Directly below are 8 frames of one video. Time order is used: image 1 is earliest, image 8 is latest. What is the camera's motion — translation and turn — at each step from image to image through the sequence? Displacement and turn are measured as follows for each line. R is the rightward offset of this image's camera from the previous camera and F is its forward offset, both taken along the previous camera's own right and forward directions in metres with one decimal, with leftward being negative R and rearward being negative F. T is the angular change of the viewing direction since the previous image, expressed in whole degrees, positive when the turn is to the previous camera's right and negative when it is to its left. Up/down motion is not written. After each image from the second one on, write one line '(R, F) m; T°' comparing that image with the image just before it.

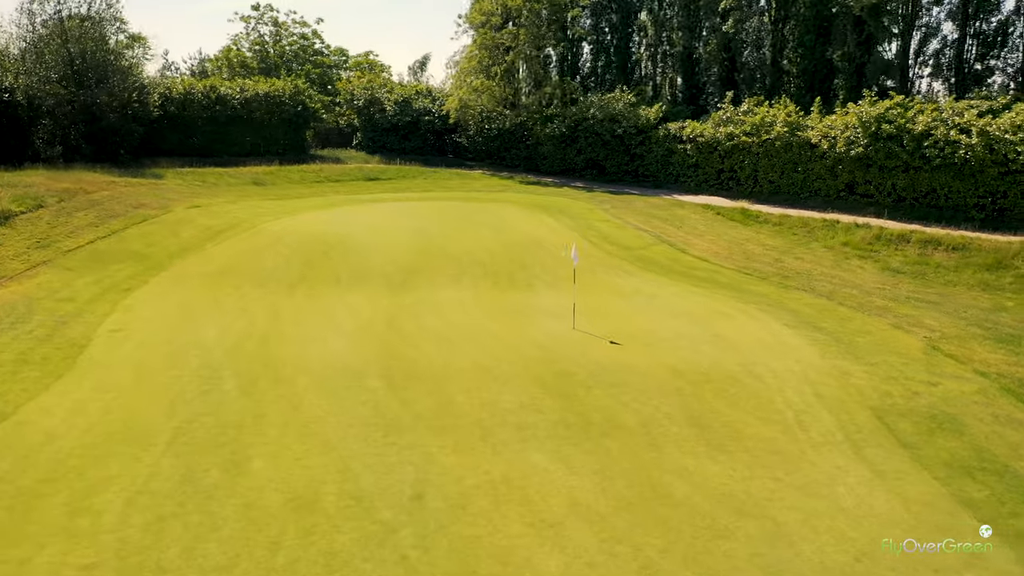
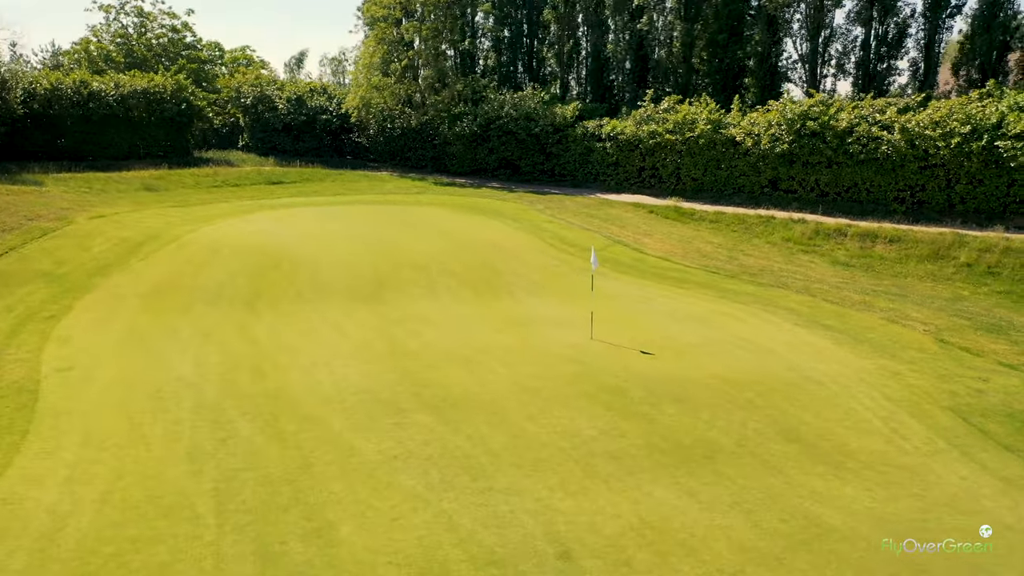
(-1.9, +1.1) m; +10°
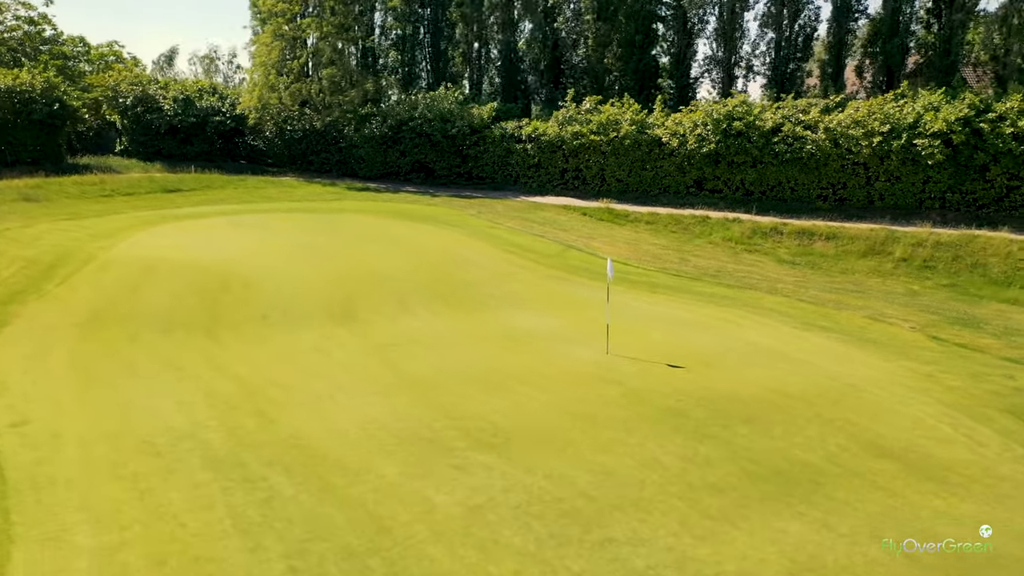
(-1.6, +0.9) m; +9°
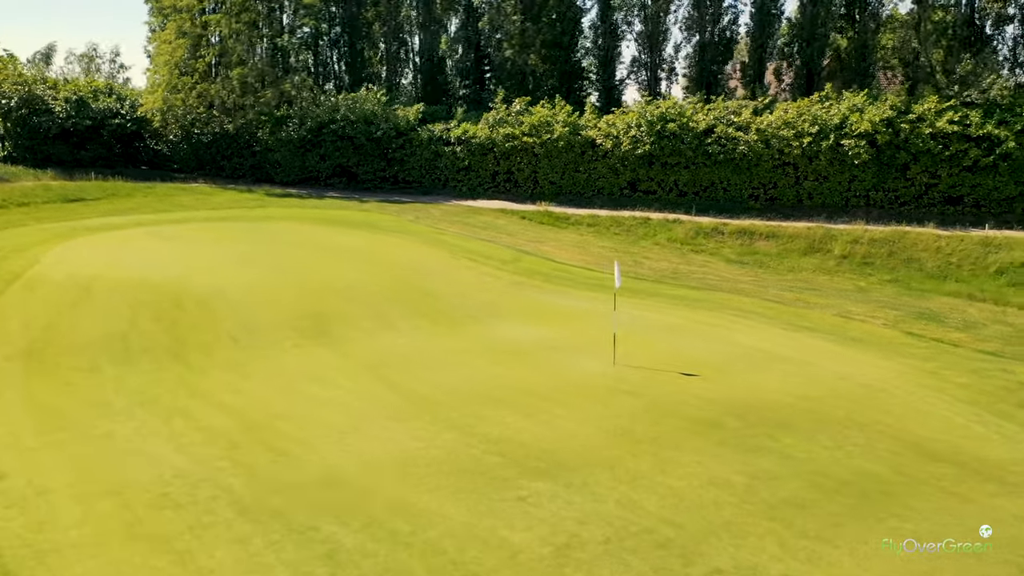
(-1.2, +0.6) m; +8°
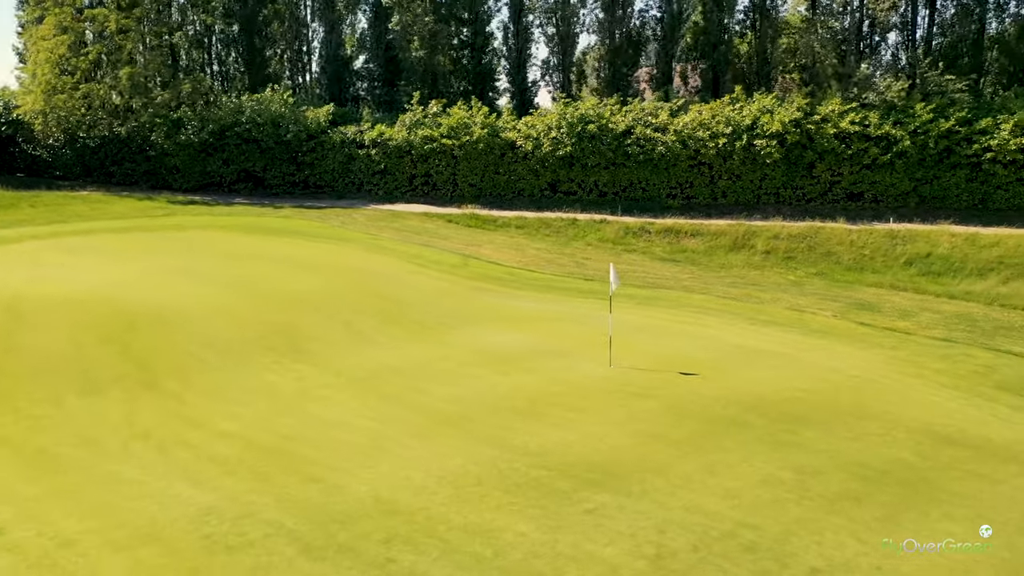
(-1.3, +0.3) m; +9°
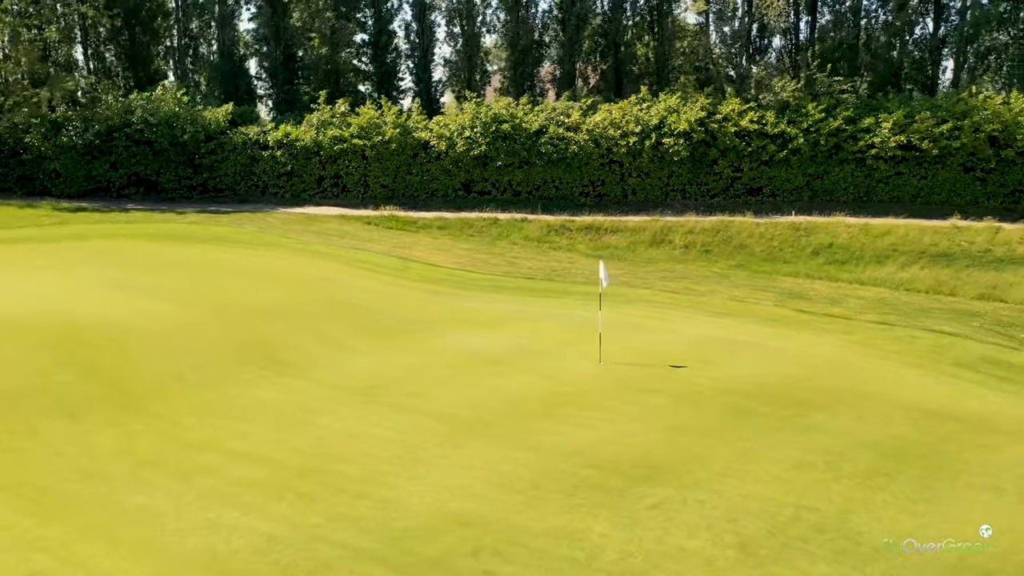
(-1.3, +0.2) m; +9°
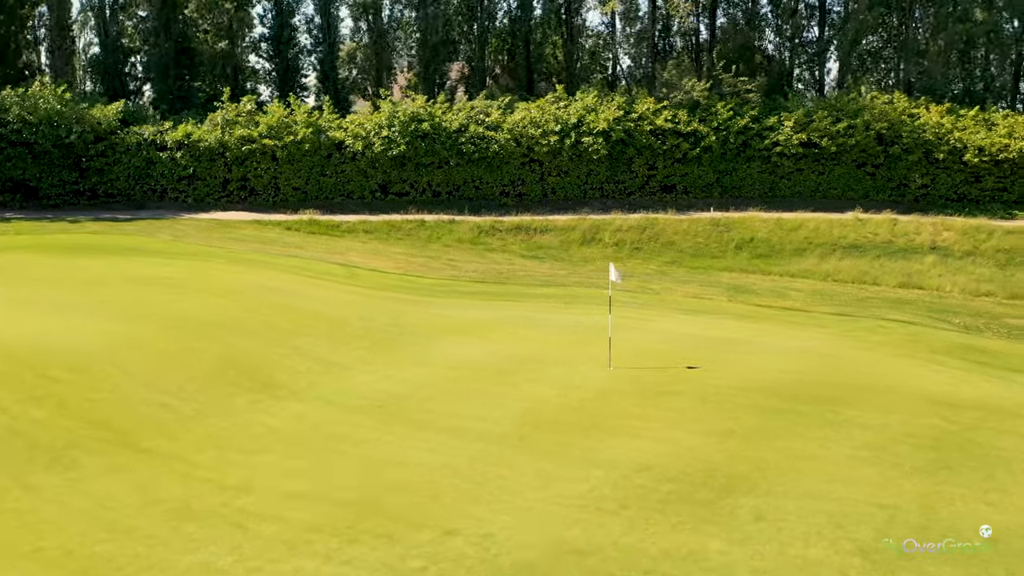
(-1.5, +0.5) m; +10°
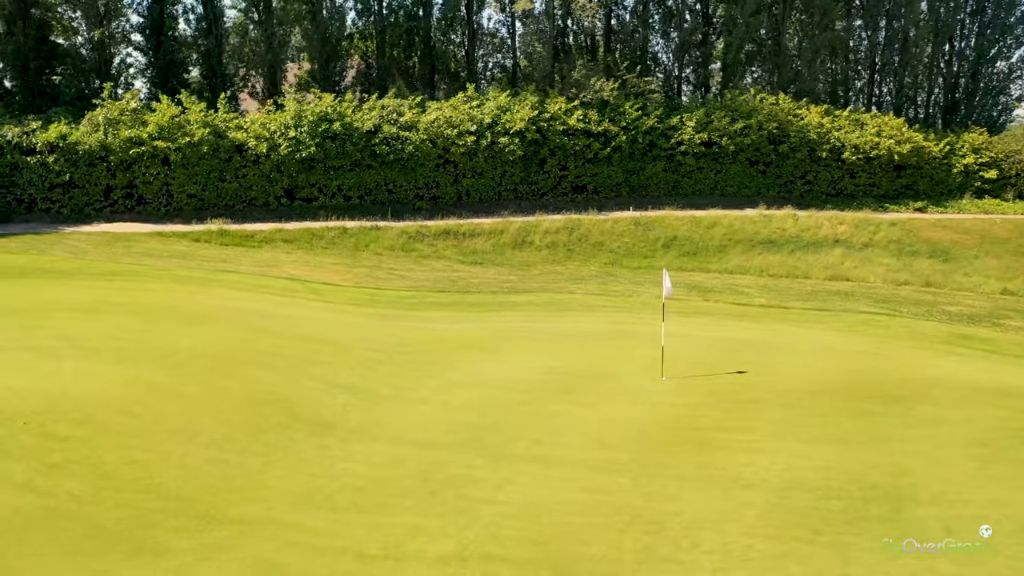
(-2.1, +0.9) m; +12°
